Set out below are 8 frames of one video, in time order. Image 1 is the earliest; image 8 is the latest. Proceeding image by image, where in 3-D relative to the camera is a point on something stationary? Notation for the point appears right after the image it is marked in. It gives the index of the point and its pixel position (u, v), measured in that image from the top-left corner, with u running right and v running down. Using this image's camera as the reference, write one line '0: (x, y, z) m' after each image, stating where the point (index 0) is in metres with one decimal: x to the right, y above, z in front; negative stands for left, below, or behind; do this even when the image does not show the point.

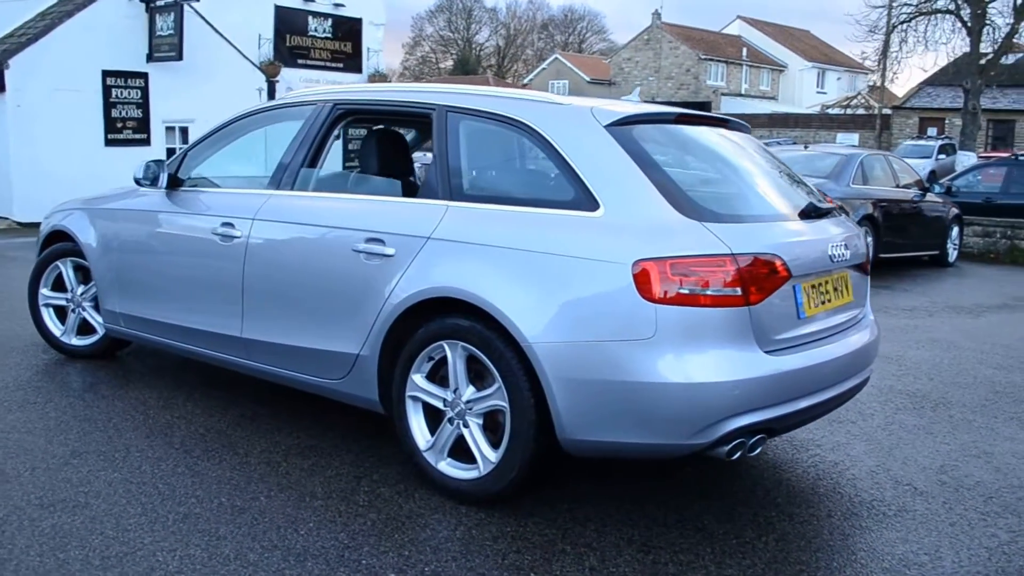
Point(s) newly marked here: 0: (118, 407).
0: (-2.2, -0.7, +5.2) m
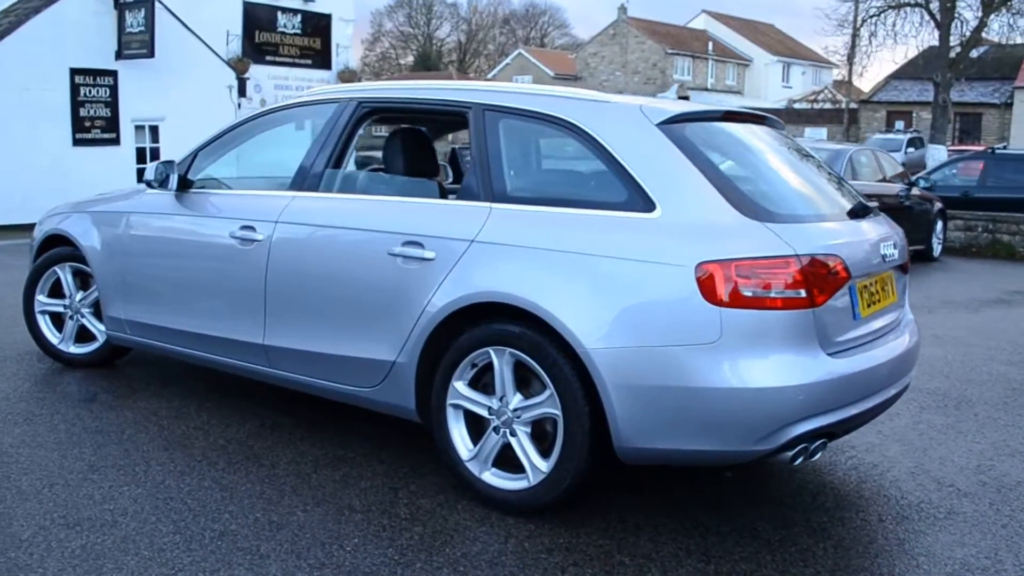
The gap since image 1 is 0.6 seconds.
0: (-2.0, -0.7, +5.0) m
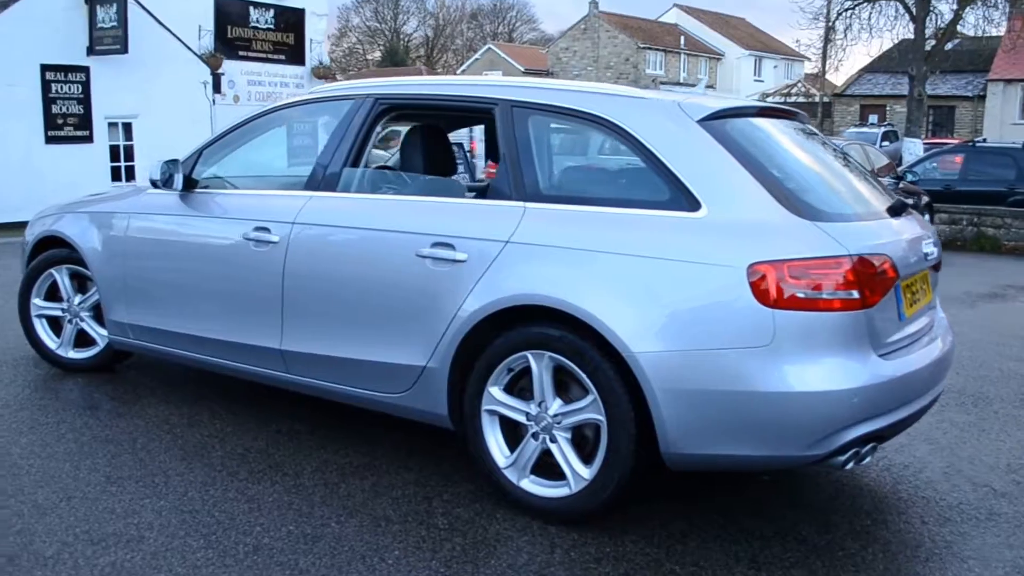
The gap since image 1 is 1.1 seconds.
0: (-1.9, -0.7, +4.8) m
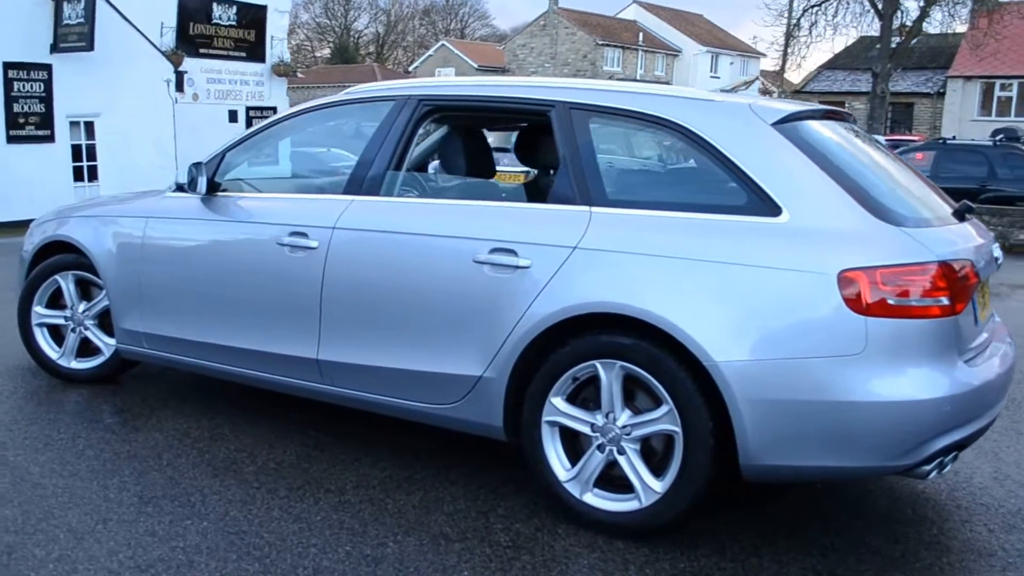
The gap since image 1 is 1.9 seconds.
0: (-1.7, -0.7, +4.6) m
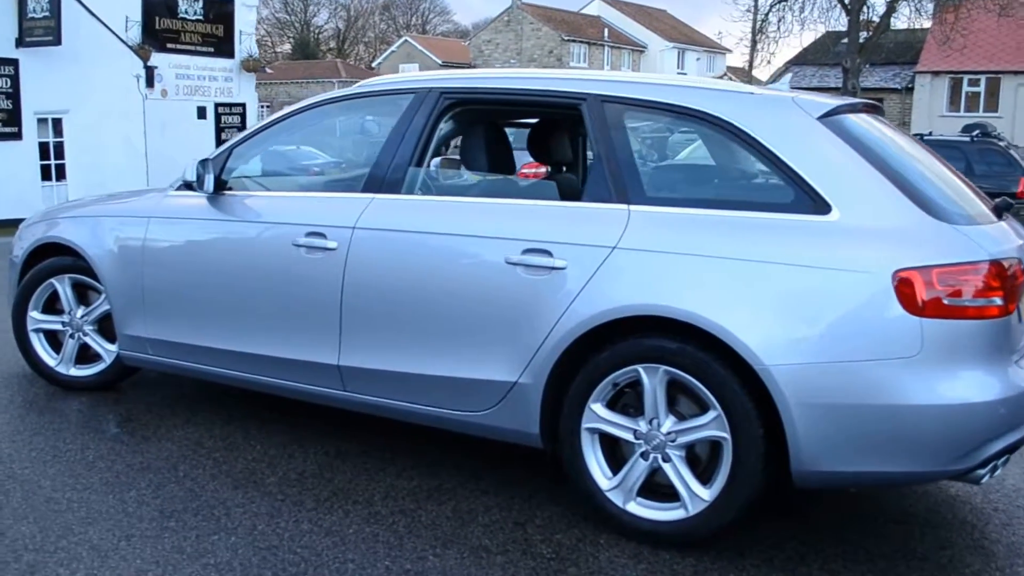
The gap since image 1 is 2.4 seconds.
0: (-1.6, -0.8, +4.4) m
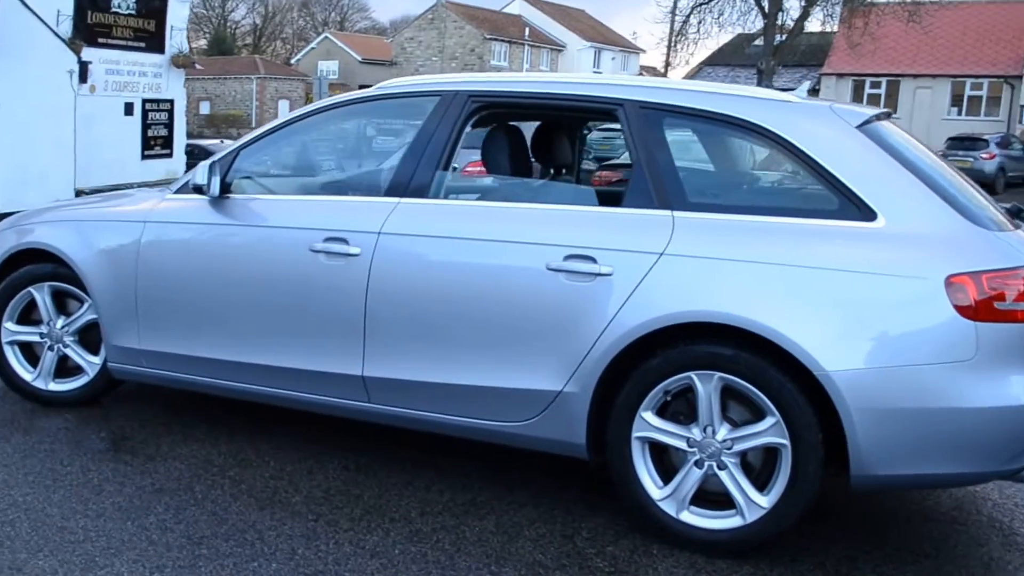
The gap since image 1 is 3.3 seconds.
0: (-1.5, -0.8, +4.2) m
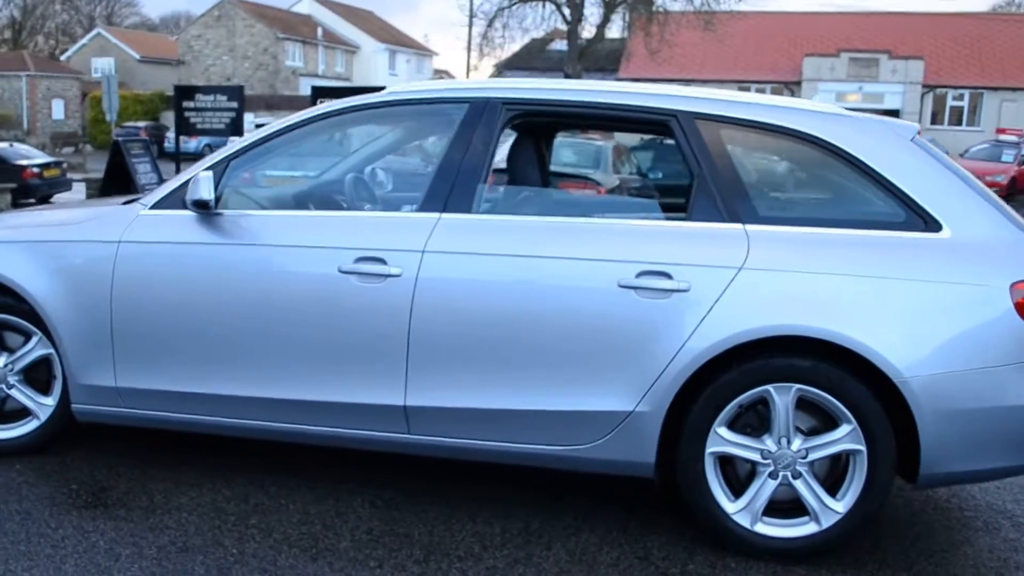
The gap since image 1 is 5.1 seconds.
0: (-1.3, -0.9, +3.8) m
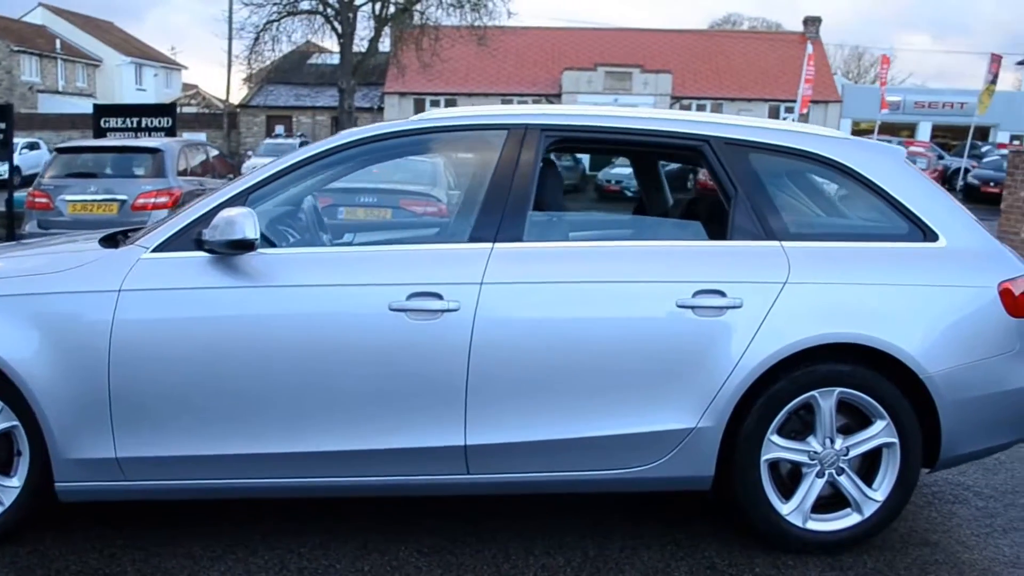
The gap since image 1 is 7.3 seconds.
0: (-1.0, -1.1, +3.4) m
